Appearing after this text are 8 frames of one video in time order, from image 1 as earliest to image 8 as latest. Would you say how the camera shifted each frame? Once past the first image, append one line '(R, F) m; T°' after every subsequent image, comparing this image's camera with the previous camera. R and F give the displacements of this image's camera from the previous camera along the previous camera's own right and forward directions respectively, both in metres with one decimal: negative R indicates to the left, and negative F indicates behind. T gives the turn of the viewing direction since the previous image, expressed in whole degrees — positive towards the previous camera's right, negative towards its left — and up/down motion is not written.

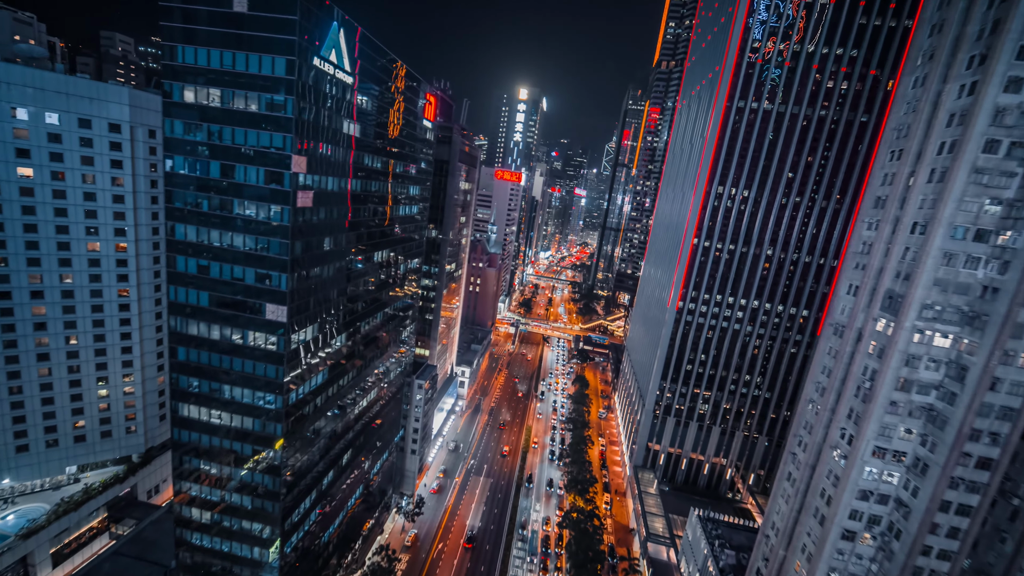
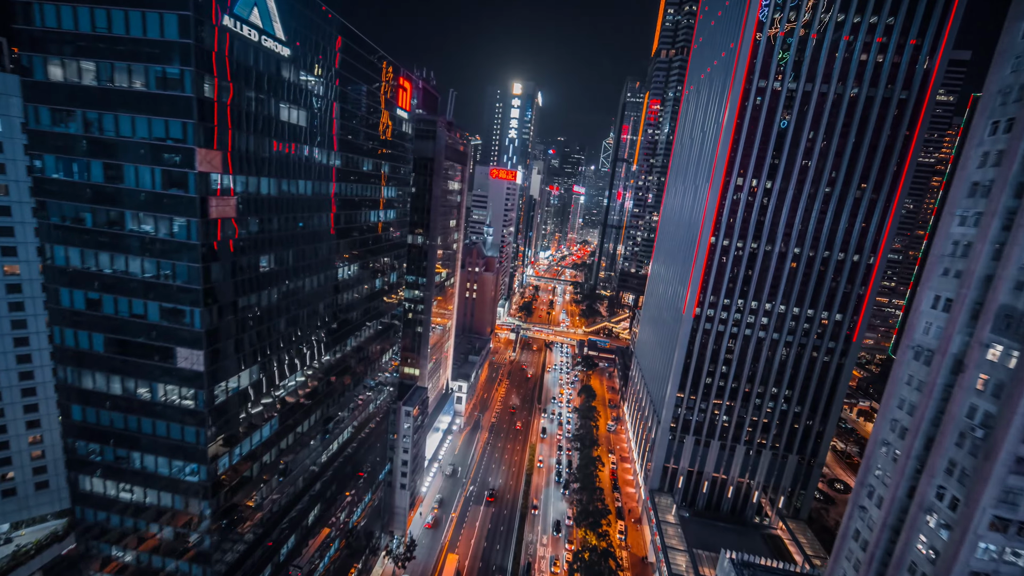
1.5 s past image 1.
(+0.7, +7.8) m; 0°
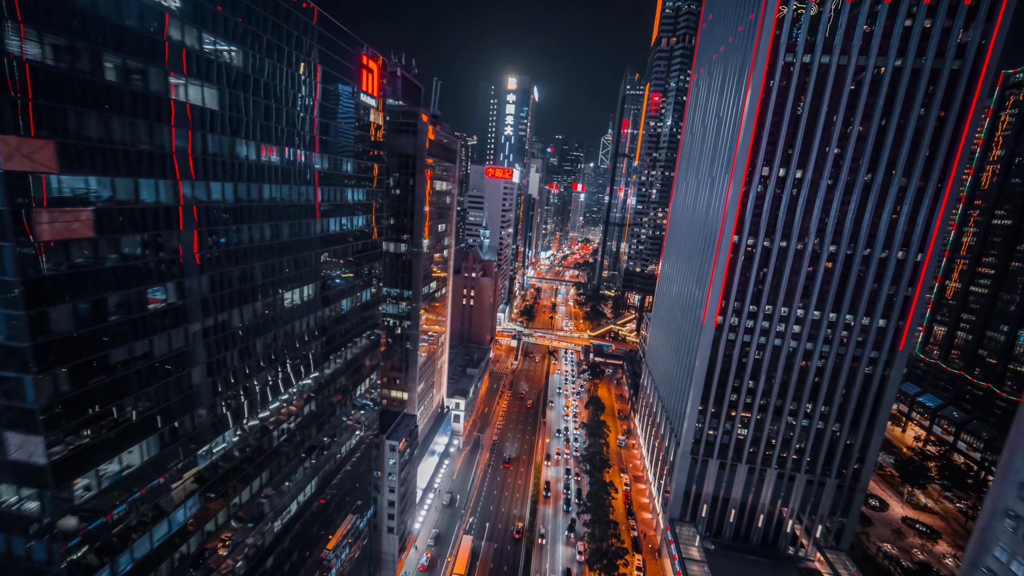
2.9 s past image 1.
(+0.8, +7.7) m; 0°
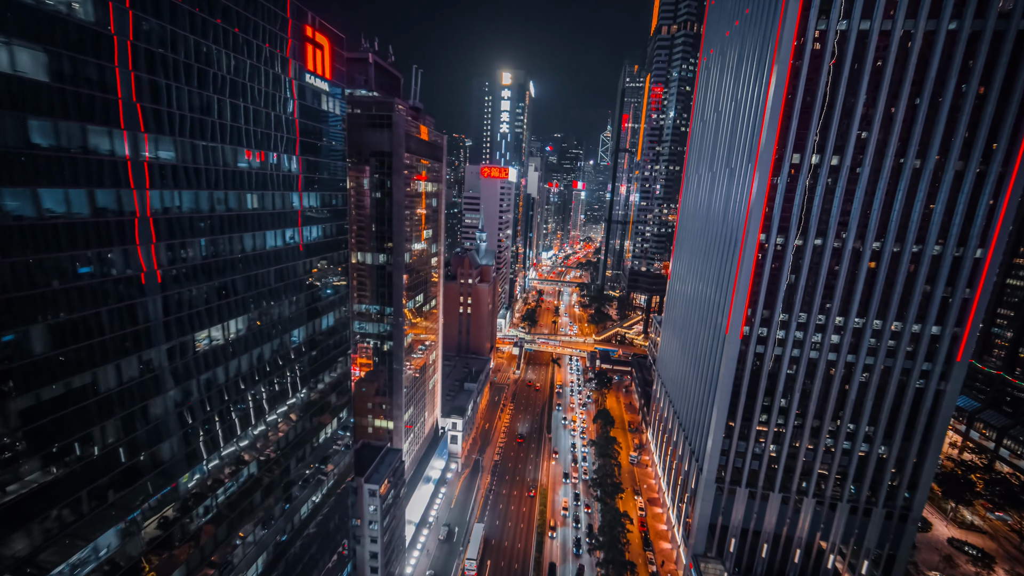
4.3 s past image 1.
(+1.1, +7.4) m; 0°
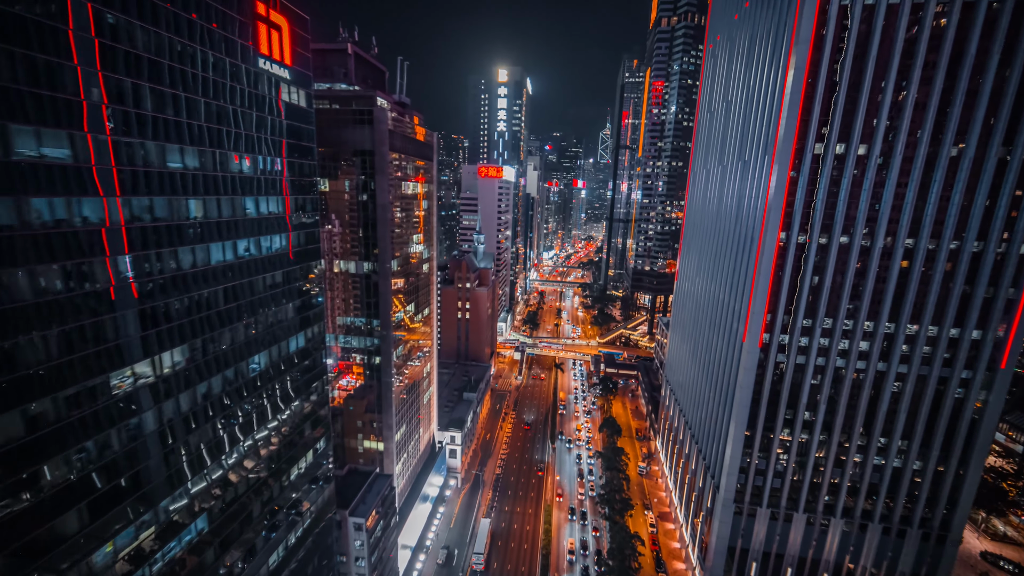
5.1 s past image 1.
(+0.7, +4.3) m; 0°
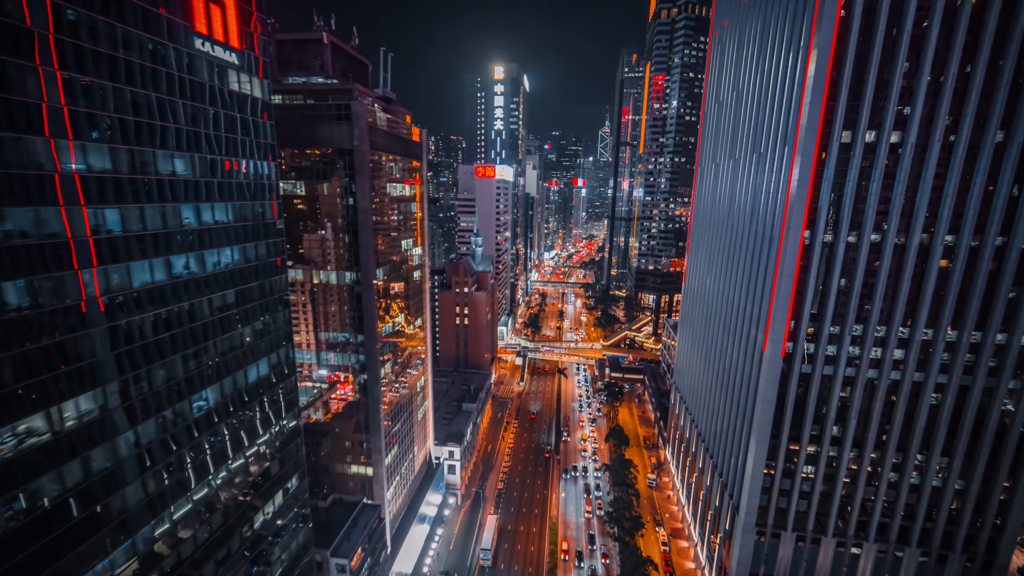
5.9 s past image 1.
(+0.6, +4.3) m; 0°
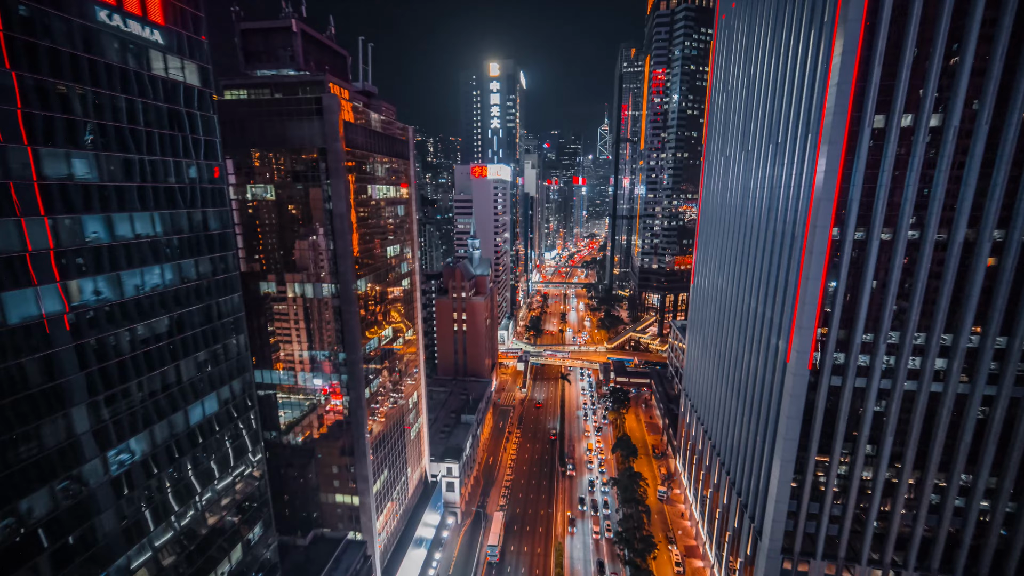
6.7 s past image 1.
(+0.7, +4.3) m; 0°
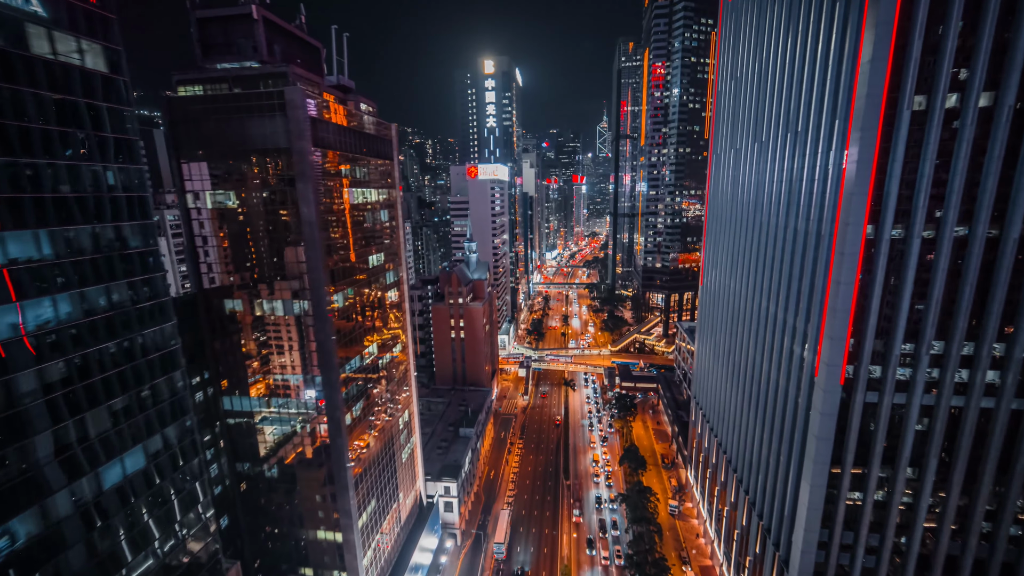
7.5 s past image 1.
(+0.8, +4.3) m; 0°
